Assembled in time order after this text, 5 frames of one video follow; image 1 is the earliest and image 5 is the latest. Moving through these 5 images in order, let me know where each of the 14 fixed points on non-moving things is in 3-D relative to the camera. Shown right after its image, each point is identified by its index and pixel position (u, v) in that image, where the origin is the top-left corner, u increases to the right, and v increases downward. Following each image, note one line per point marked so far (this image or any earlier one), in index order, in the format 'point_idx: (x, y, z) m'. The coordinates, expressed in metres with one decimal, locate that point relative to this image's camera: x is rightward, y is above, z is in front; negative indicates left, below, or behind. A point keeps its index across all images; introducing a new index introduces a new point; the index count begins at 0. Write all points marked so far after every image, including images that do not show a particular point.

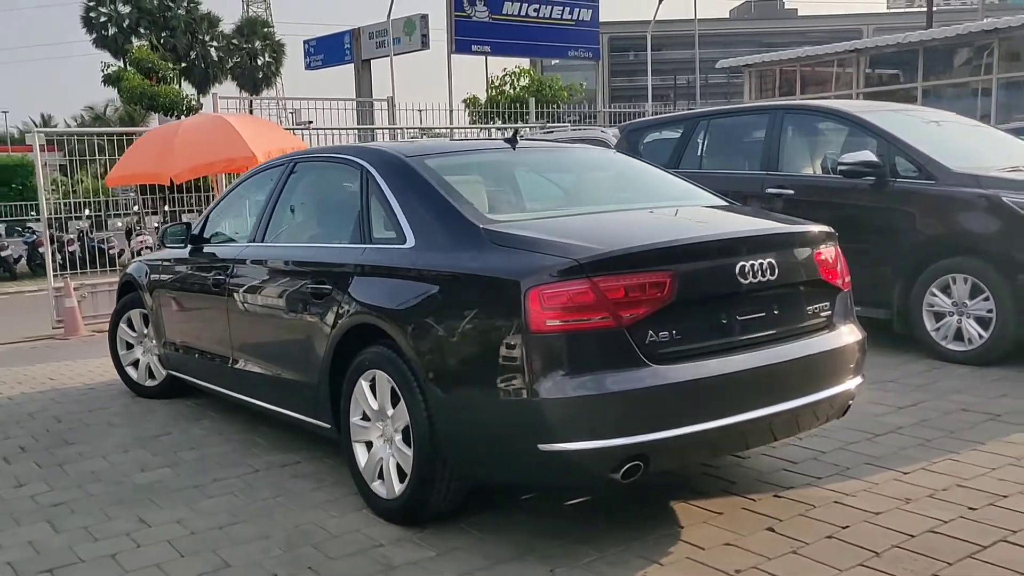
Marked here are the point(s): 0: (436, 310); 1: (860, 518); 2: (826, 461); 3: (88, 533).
0: (-0.3, -0.1, +3.8) m
1: (+1.4, -0.9, +3.9) m
2: (+1.5, -0.8, +4.7) m
3: (-1.8, -1.0, +4.2) m
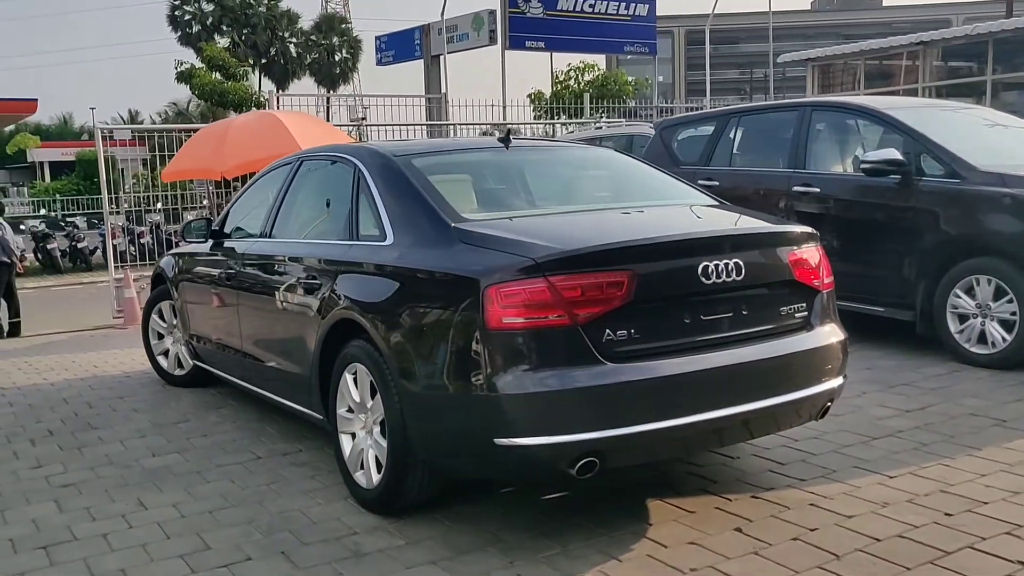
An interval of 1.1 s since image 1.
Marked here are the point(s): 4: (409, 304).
0: (-0.4, -0.1, +3.9) m
1: (+1.2, -0.9, +3.9) m
2: (+1.4, -0.8, +4.7) m
3: (-1.9, -1.0, +4.4) m
4: (-0.4, -0.1, +3.9) m
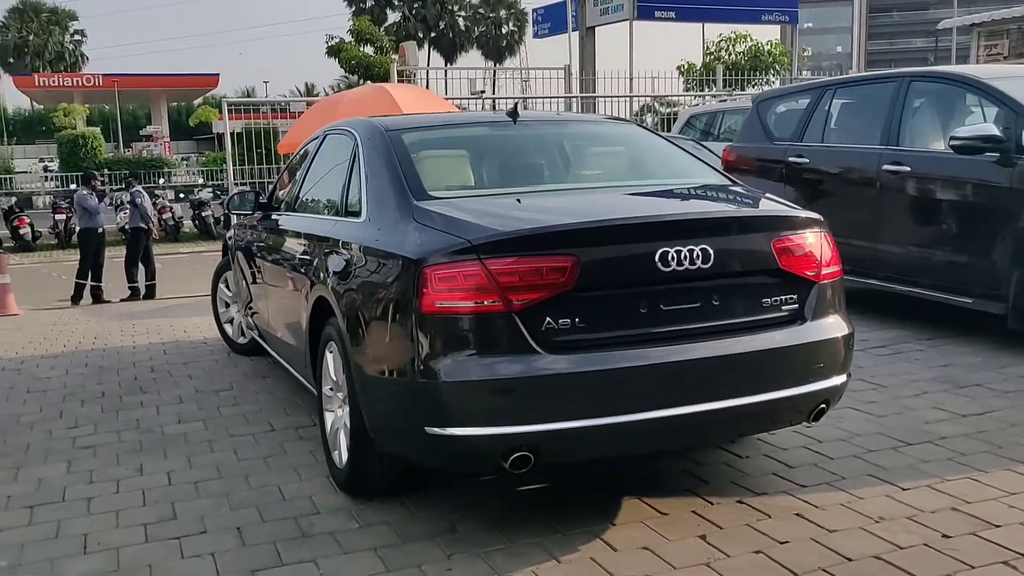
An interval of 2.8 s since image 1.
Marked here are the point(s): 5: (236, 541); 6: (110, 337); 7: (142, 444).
0: (-0.6, 0.0, +3.8) m
1: (+1.1, -0.9, +3.6) m
2: (+1.3, -0.8, +4.3) m
3: (-1.9, -0.8, +4.5) m
4: (-0.5, 0.0, +3.8) m
5: (-1.0, -0.9, +3.7) m
6: (-3.5, -0.4, +8.7) m
7: (-1.8, -0.8, +5.0) m
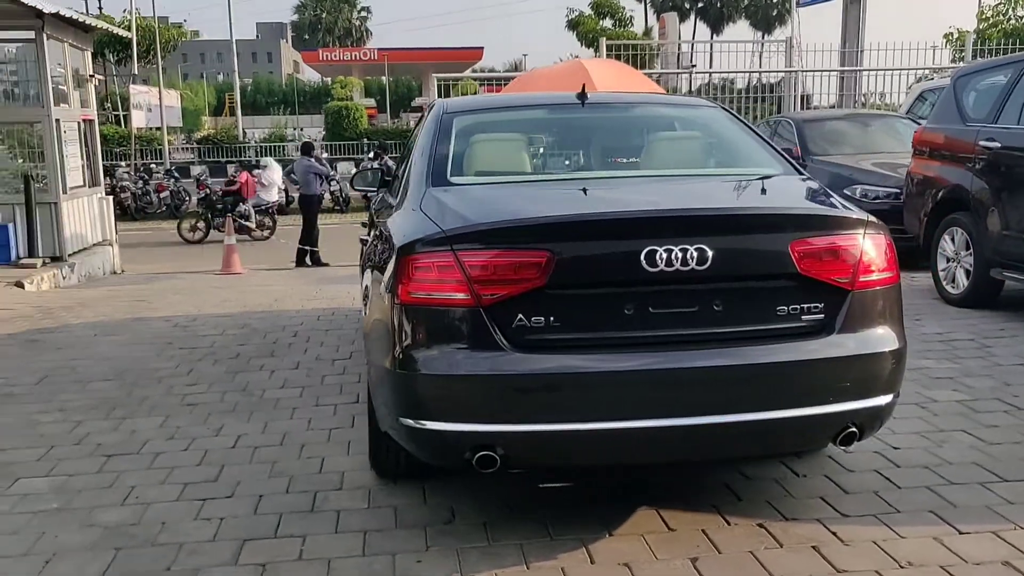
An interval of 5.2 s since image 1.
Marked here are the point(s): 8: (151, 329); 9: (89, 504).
0: (-0.5, +0.1, +3.8) m
1: (+1.0, -0.9, +3.2) m
2: (+1.4, -0.8, +3.8) m
3: (-1.7, -0.7, +4.9) m
4: (-0.5, +0.1, +3.8) m
5: (-1.0, -0.9, +3.9) m
6: (-2.1, -0.1, +9.3) m
7: (-1.5, -0.6, +5.3) m
8: (-2.7, -0.3, +7.5) m
9: (-1.7, -0.9, +4.0) m
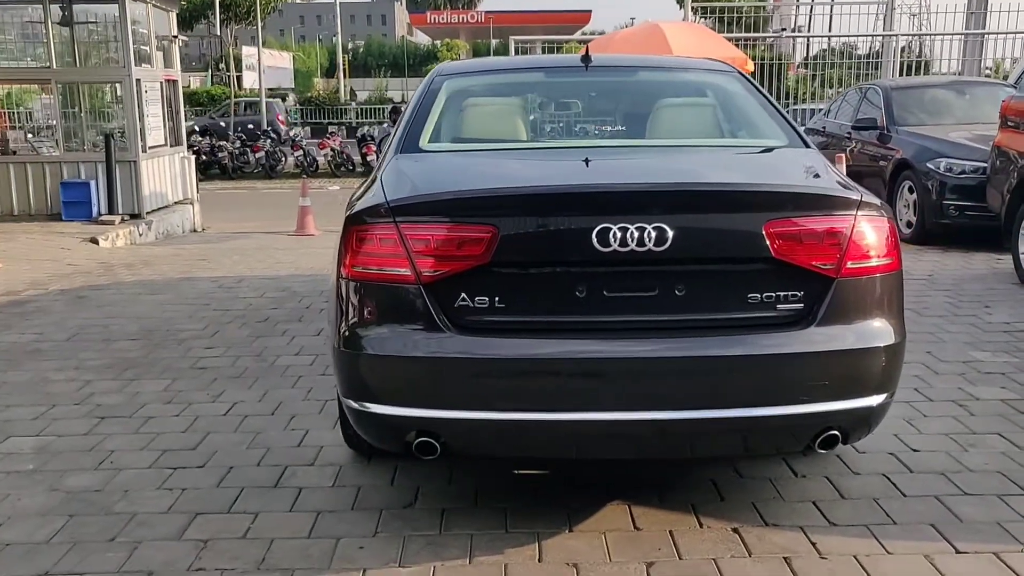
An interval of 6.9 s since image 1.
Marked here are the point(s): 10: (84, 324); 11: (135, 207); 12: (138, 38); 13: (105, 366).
0: (-0.6, +0.2, +3.7) m
1: (+0.8, -0.9, +2.9) m
2: (+1.3, -0.7, +3.5) m
3: (-1.6, -0.5, +4.9) m
4: (-0.6, +0.2, +3.7) m
5: (-1.1, -0.7, +3.8) m
6: (-1.5, +0.2, +9.3) m
7: (-1.4, -0.4, +5.3) m
8: (-2.4, 0.0, +7.6) m
9: (-1.8, -0.7, +4.0) m
10: (-2.7, -0.2, +6.4) m
11: (-4.5, +1.0, +11.9) m
12: (-4.5, +3.0, +12.0) m
13: (-2.2, -0.4, +5.4) m
